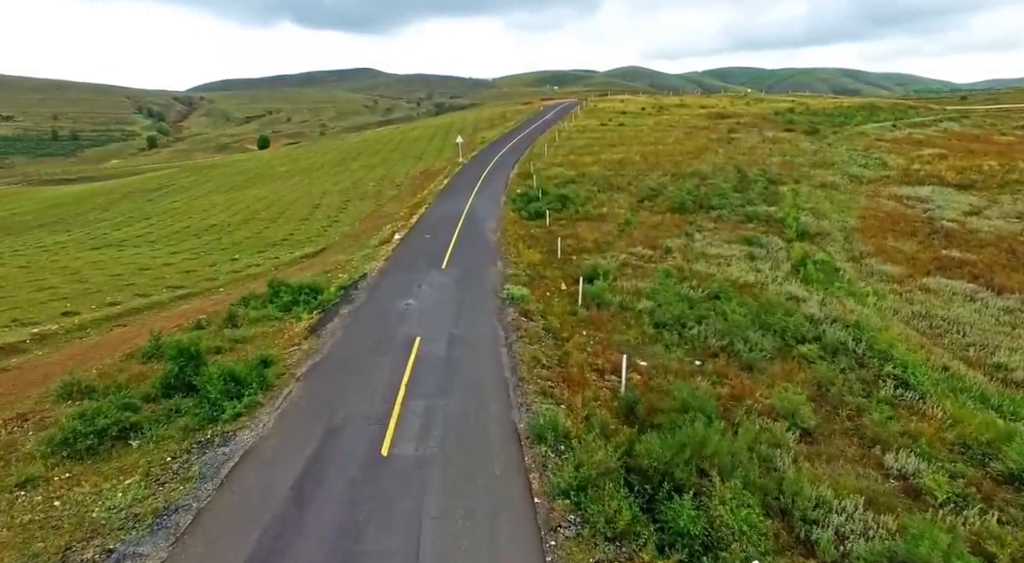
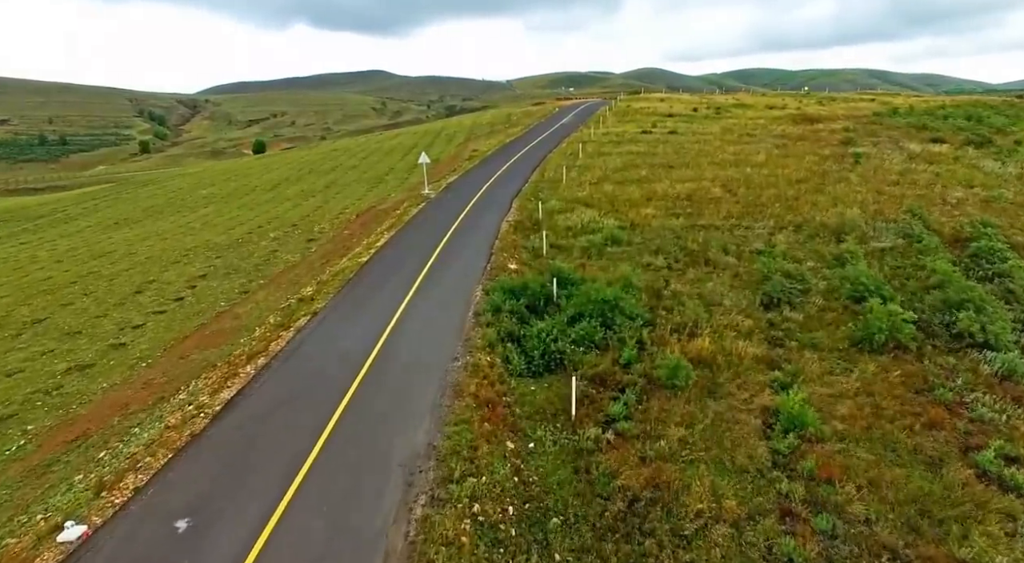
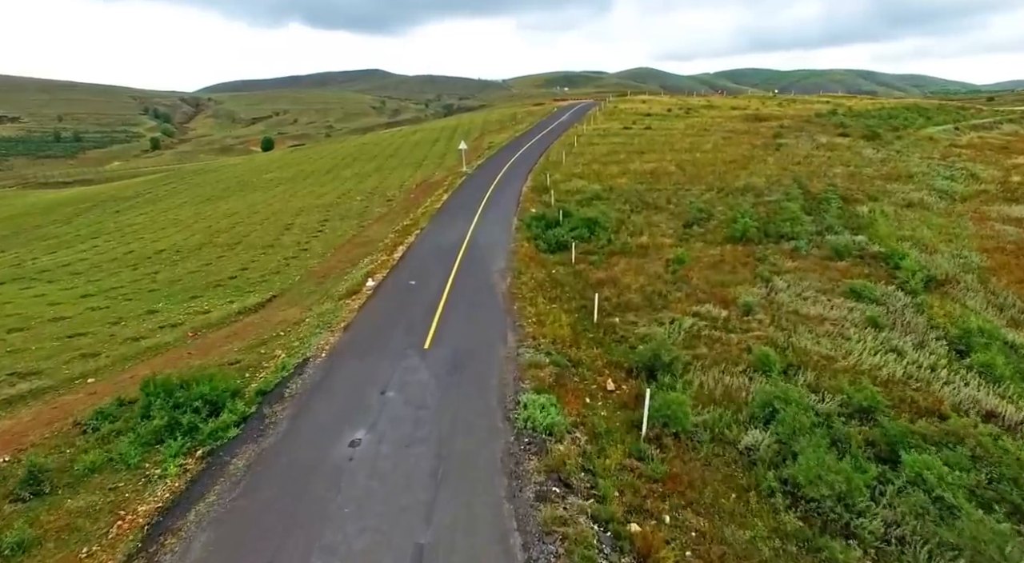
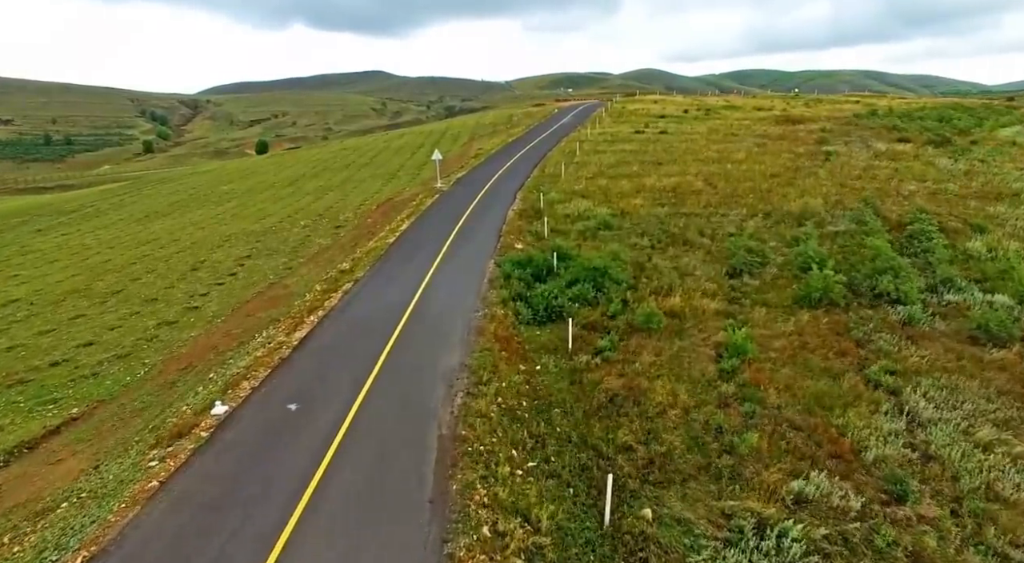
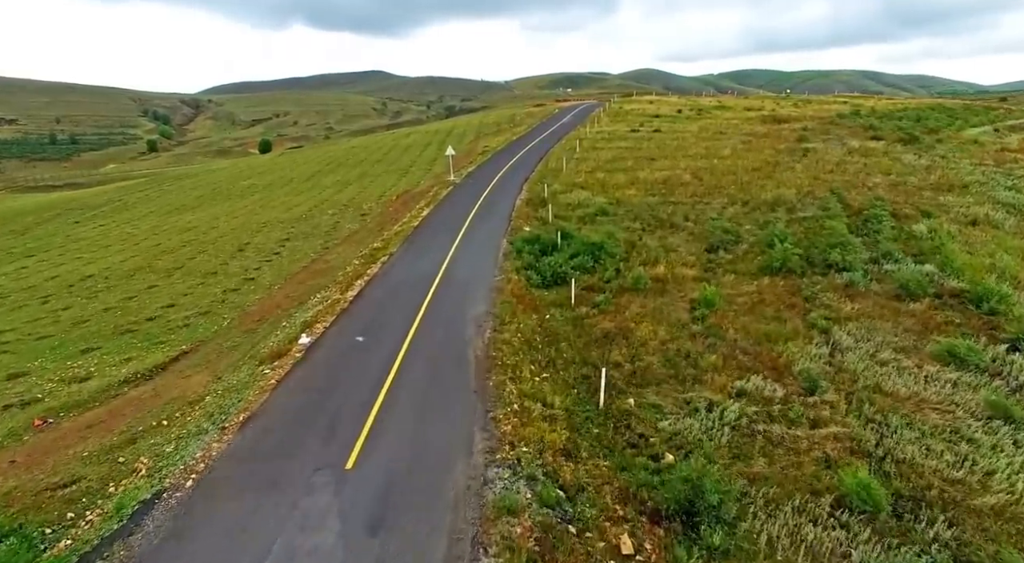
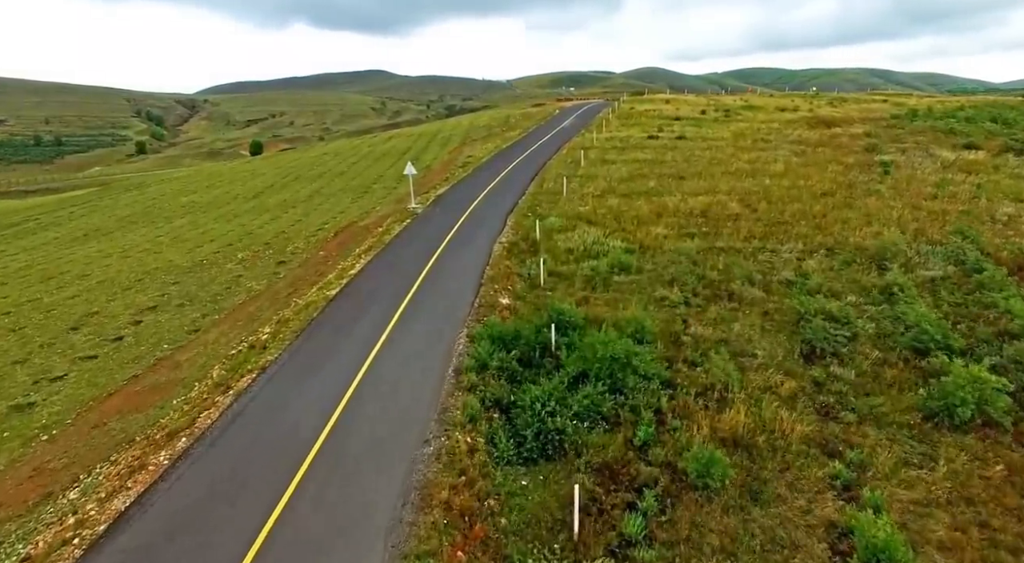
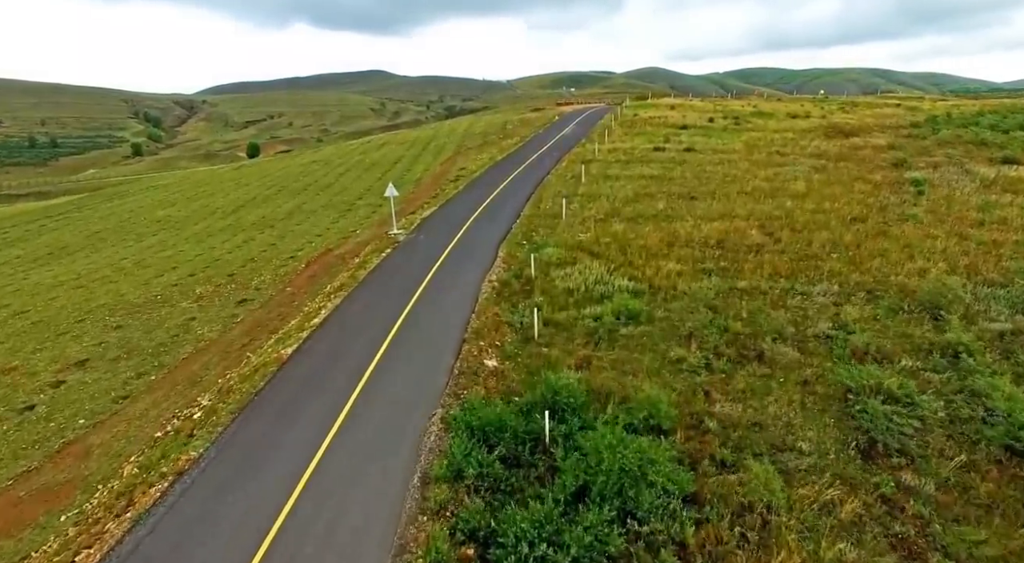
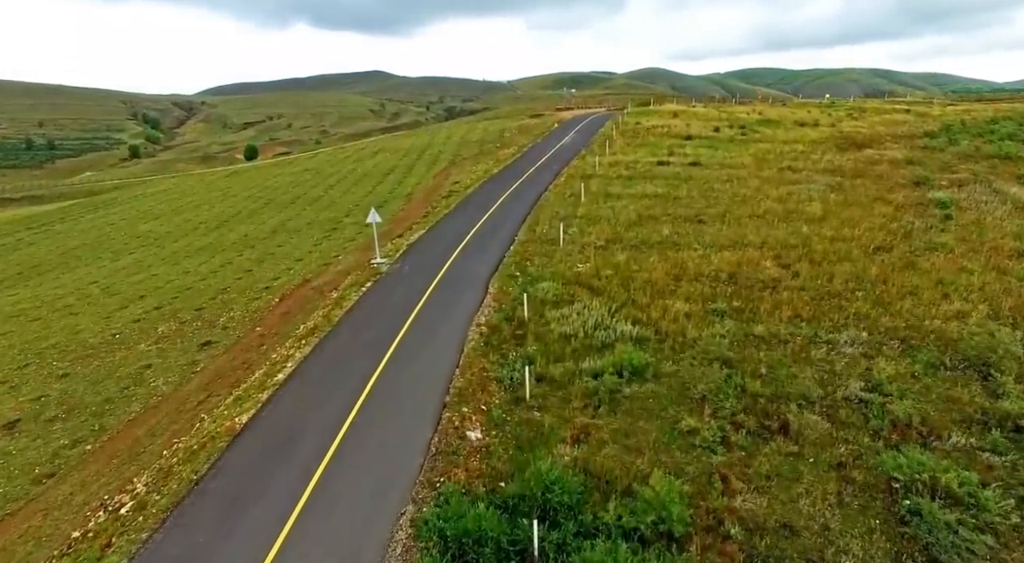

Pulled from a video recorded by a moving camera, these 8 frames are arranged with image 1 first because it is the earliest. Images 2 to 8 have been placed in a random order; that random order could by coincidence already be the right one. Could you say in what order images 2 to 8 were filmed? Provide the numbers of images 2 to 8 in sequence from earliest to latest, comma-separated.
3, 5, 4, 2, 6, 7, 8
